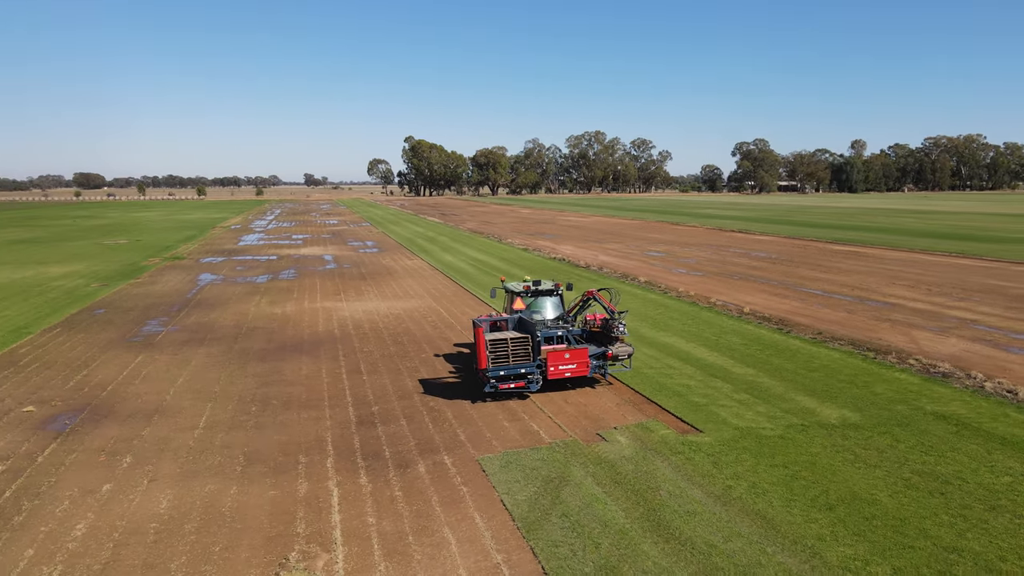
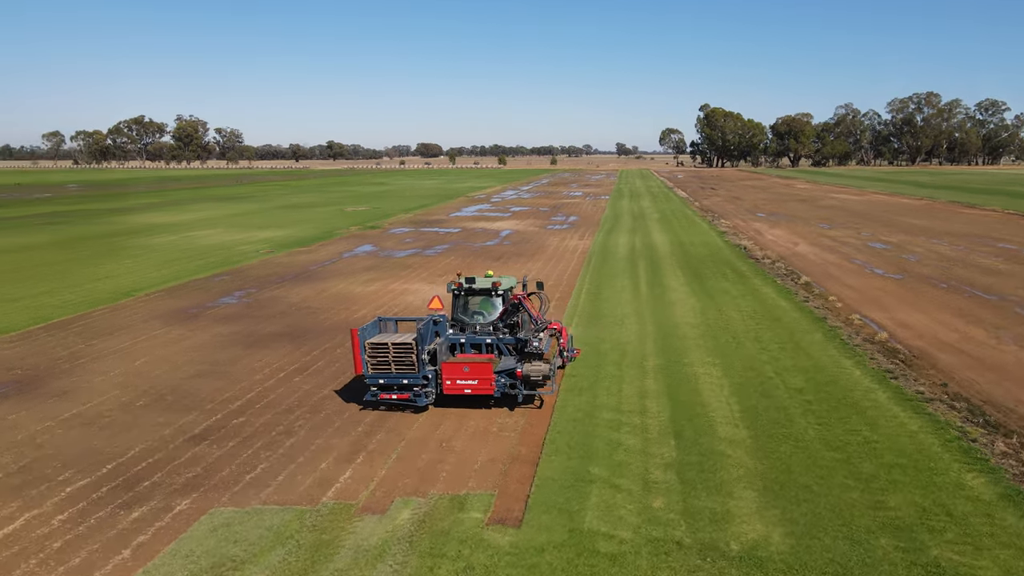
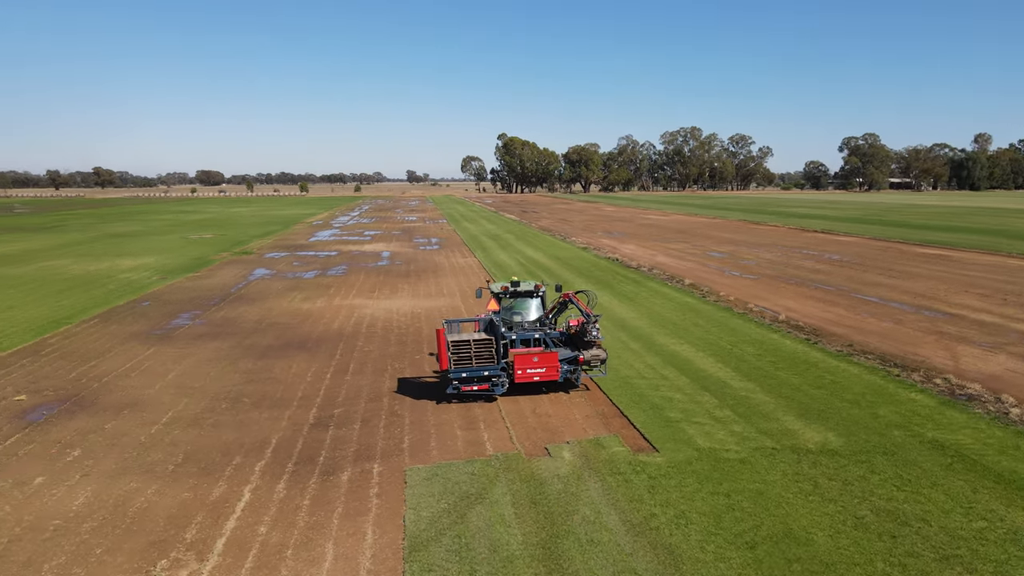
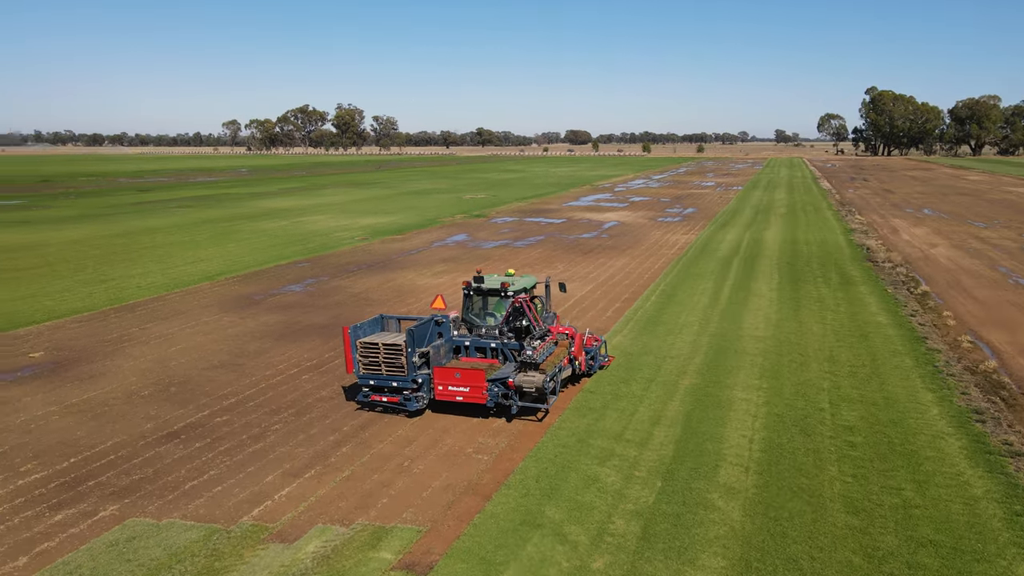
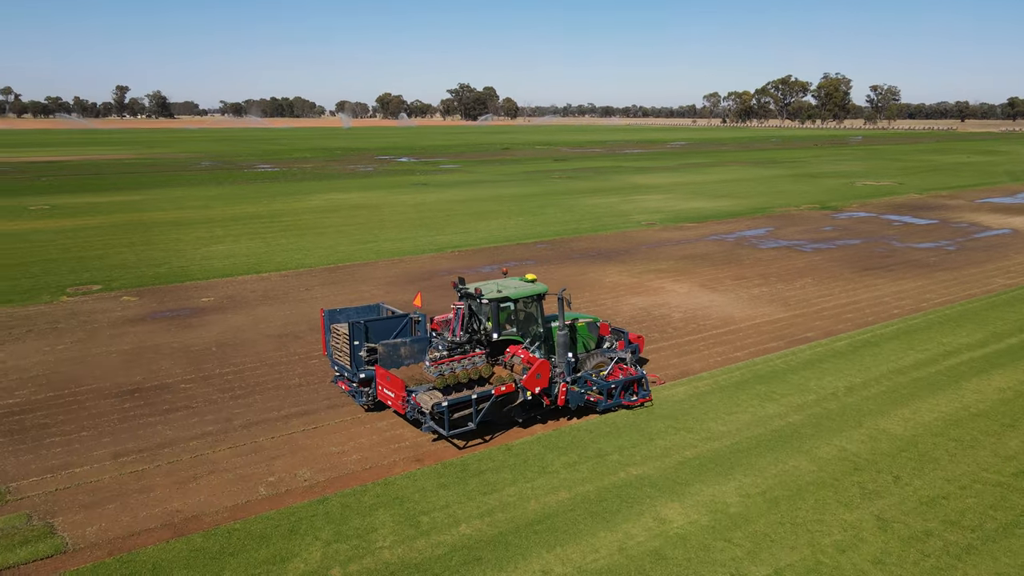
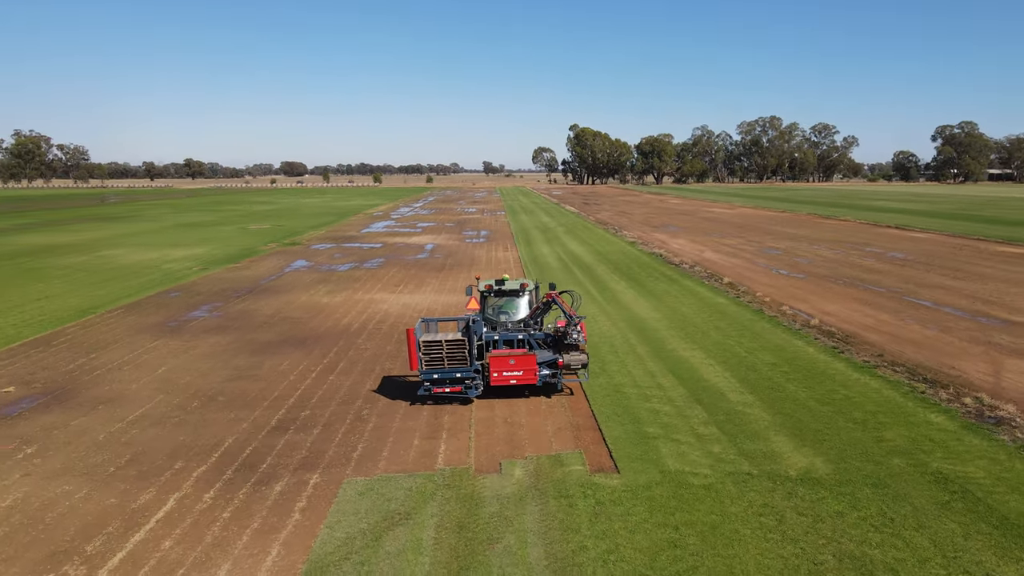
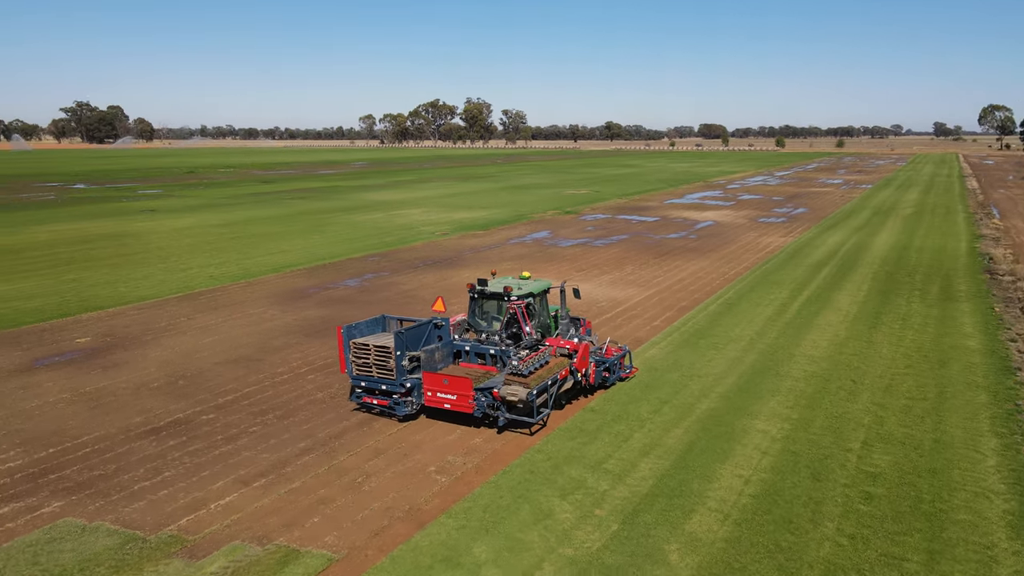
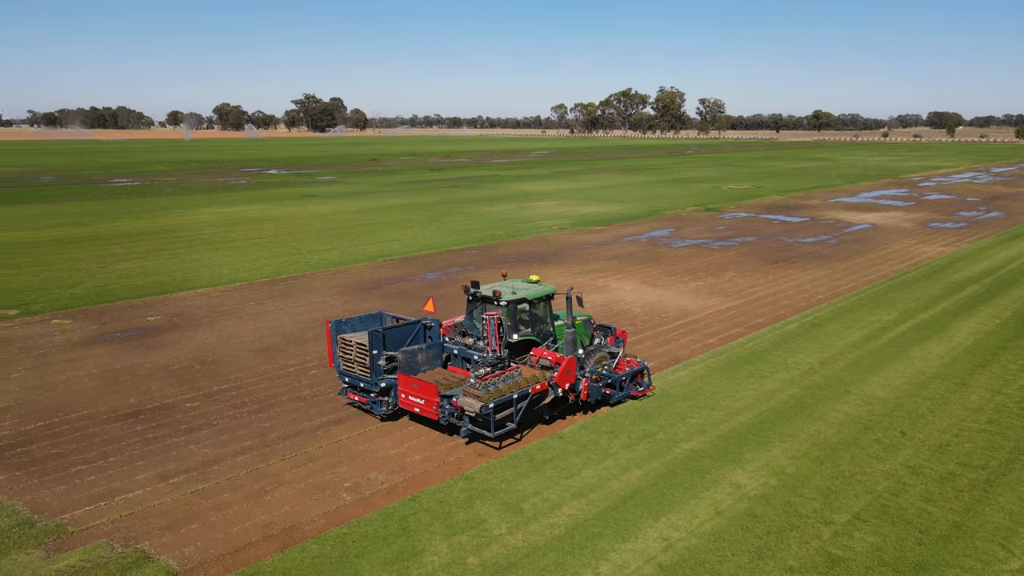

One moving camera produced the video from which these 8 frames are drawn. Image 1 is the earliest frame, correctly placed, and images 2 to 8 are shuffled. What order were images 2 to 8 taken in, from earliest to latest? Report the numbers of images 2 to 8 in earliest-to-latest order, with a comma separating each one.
3, 6, 2, 4, 7, 8, 5
